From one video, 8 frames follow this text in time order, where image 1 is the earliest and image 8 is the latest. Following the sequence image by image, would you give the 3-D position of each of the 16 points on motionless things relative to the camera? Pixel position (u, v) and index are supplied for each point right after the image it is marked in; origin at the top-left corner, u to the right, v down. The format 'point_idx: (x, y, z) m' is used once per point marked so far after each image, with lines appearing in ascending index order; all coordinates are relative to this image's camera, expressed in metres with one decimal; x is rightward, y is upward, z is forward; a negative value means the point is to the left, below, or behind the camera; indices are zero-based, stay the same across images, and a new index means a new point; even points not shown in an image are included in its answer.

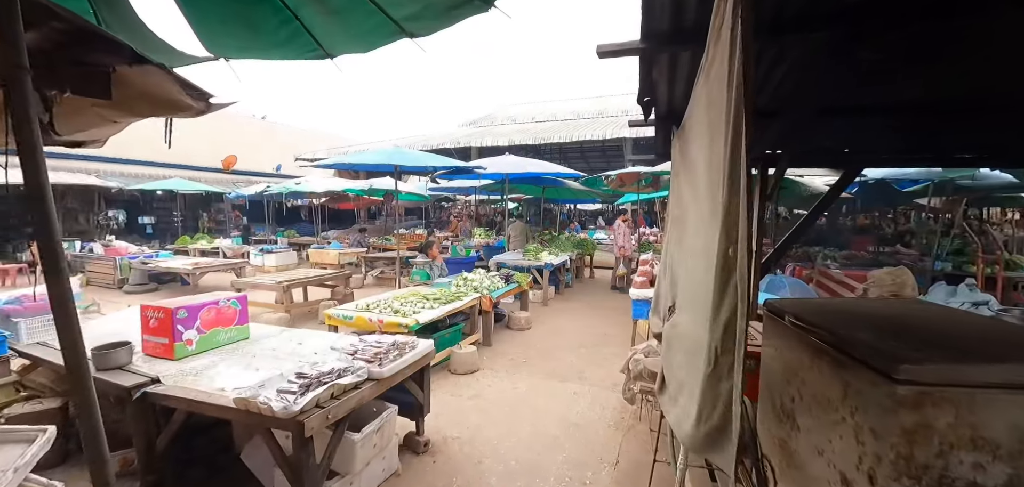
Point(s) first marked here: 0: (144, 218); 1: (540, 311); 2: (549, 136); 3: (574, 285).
0: (-14.6, +1.0, +16.6) m
1: (+0.6, -1.4, +8.5) m
2: (+1.7, +4.8, +18.9) m
3: (+1.7, -1.1, +11.7) m
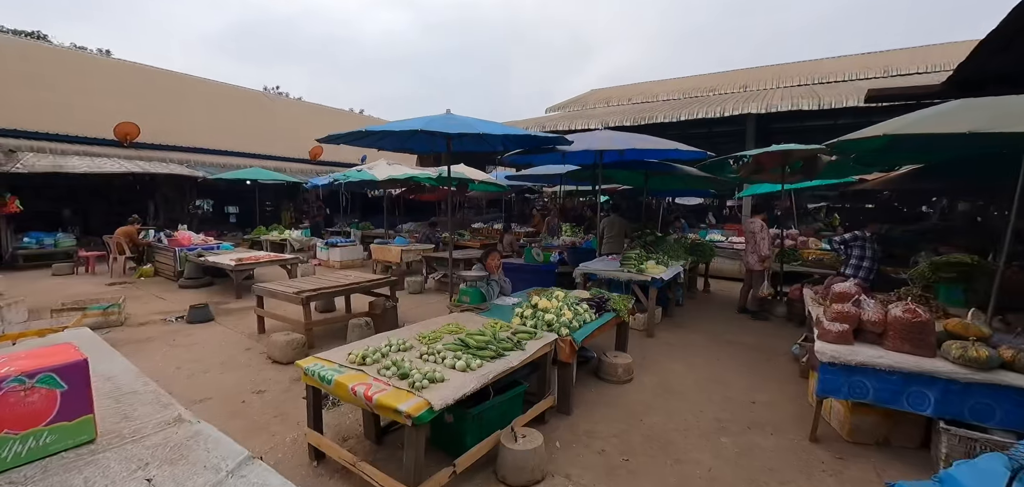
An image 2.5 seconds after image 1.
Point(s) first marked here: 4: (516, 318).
0: (-11.3, +1.5, +16.9) m
1: (+1.9, -1.5, +5.9) m
2: (+5.2, +4.8, +15.9) m
3: (+3.6, -1.2, +8.9) m
4: (0.0, -0.7, +4.1) m
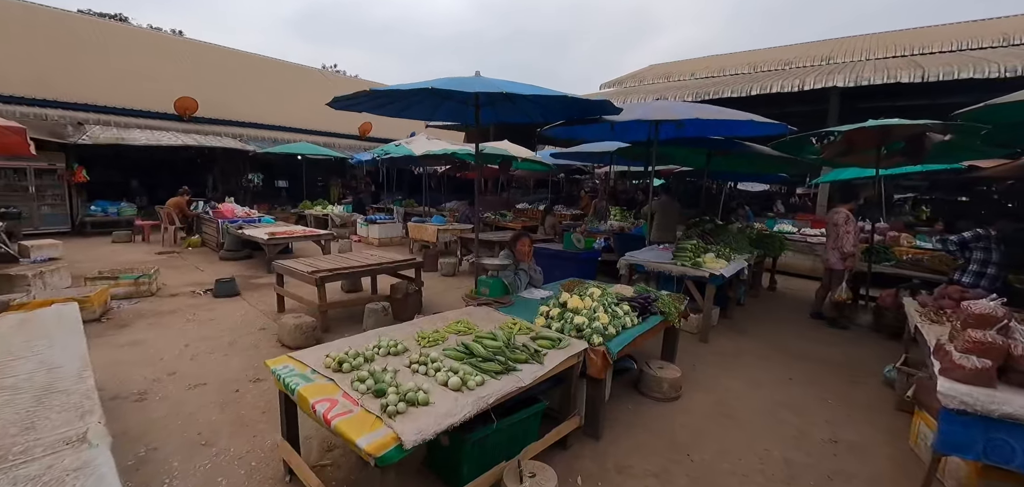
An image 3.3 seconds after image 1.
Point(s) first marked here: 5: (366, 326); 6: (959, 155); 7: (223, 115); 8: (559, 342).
0: (-9.4, +2.6, +17.3) m
1: (+2.2, -1.3, +5.1) m
2: (+6.9, +5.2, +14.2) m
3: (+4.3, -1.1, +7.8) m
4: (+0.2, -0.6, +3.5) m
5: (-1.9, -1.0, +5.3) m
6: (+8.2, +1.6, +7.7) m
7: (-10.9, +4.9, +15.9) m
8: (+0.3, -0.7, +3.0) m
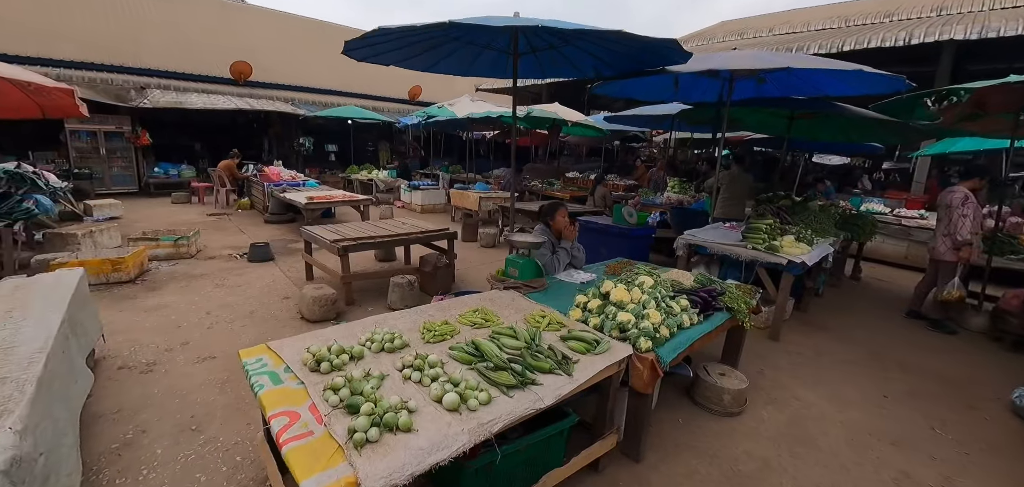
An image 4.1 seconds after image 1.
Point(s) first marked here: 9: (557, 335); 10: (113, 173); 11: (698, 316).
0: (-7.5, +4.0, +17.4) m
1: (+2.6, -1.2, +4.3) m
2: (+8.5, +5.8, +12.3) m
3: (+5.0, -0.8, +6.7) m
4: (+0.4, -0.5, +2.9) m
5: (-1.4, -0.7, +5.0) m
6: (+8.9, +1.8, +6.0) m
7: (-9.0, +6.3, +16.1) m
8: (+0.5, -0.6, +2.4) m
9: (+0.3, -0.6, +2.6) m
10: (-11.0, +1.9, +11.6) m
11: (+1.3, -0.5, +3.0) m
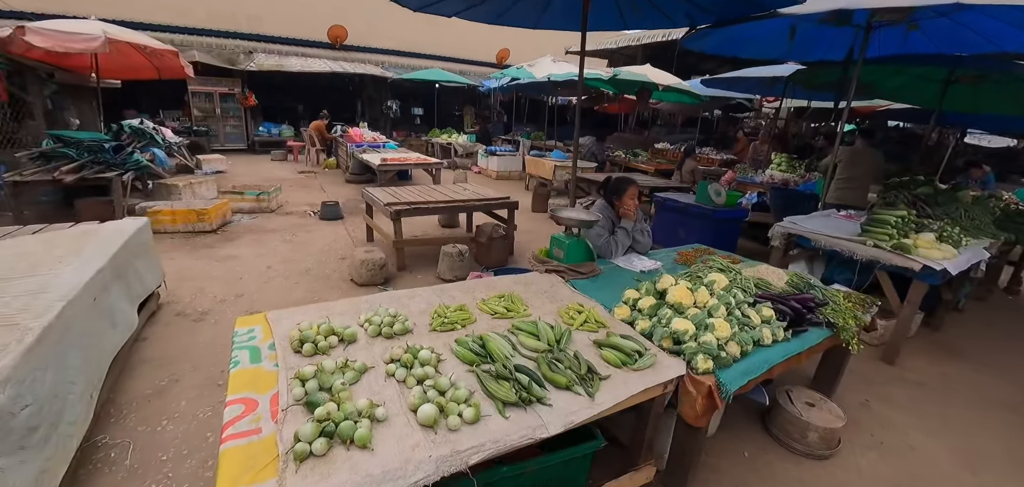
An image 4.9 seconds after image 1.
0: (-4.0, +5.6, +17.8) m
1: (+2.9, -1.1, +3.4) m
2: (+10.7, +5.9, +9.6) m
3: (+5.8, -0.8, +5.3) m
4: (+0.6, -0.4, +2.4) m
5: (-0.8, -0.3, +4.8) m
6: (+9.7, +1.4, +3.6) m
7: (-5.6, +7.9, +16.6) m
8: (+0.6, -0.5, +1.9) m
9: (+0.4, -0.5, +2.1) m
10: (-8.7, +3.5, +12.9) m
11: (+1.5, -0.5, +2.3) m
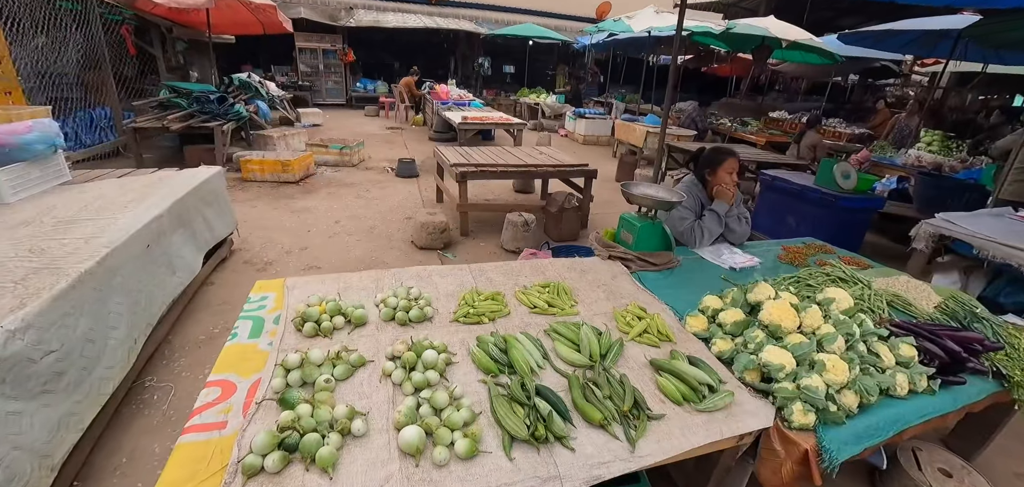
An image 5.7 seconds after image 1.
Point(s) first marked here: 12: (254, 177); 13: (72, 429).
0: (-0.2, +7.2, +17.3) m
1: (+3.2, -1.2, +2.5) m
2: (+12.6, +5.5, +6.5) m
3: (+6.4, -1.0, +3.7) m
4: (+0.8, -0.3, +1.9) m
5: (-0.1, 0.0, +4.5) m
6: (+10.0, +0.7, +1.2) m
7: (-1.8, +9.5, +16.2) m
8: (+0.7, -0.5, +1.5) m
9: (+0.5, -0.4, +1.7) m
10: (-5.9, +5.1, +13.6) m
11: (+1.7, -0.5, +1.7) m
12: (-3.4, +0.9, +5.6) m
13: (-1.7, -0.7, +1.6) m
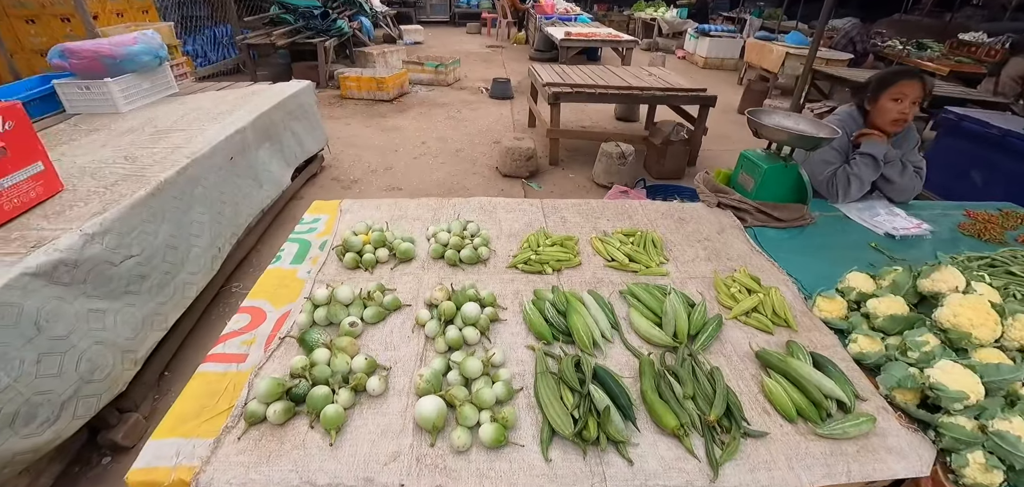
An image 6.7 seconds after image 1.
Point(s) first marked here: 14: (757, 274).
0: (+4.1, +9.6, +15.1) m
1: (+3.5, -1.2, +1.6) m
2: (+14.0, +5.0, +2.3) m
3: (+6.9, -1.1, +2.1) m
4: (+1.0, -0.2, +1.4) m
5: (+0.8, +0.7, +4.1) m
6: (+9.9, -0.2, -1.4) m
7: (+2.4, +11.9, +14.1) m
8: (+0.8, -0.4, +1.0) m
9: (+0.7, -0.3, +1.3) m
10: (-2.5, +7.6, +13.2) m
11: (+1.8, -0.5, +1.0) m
12: (-2.1, +2.0, +5.6) m
13: (-1.5, -0.3, +1.7) m
14: (+0.9, -0.1, +1.6) m
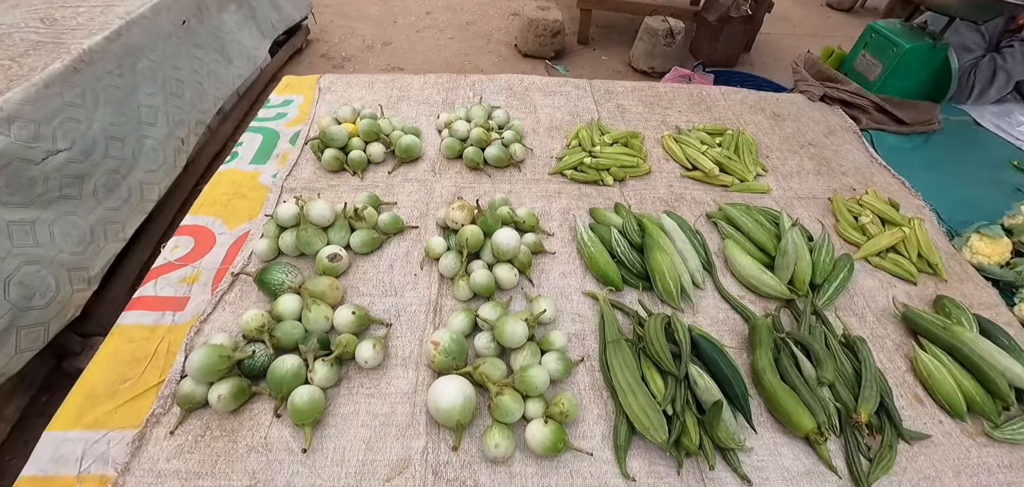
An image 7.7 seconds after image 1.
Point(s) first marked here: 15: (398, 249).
0: (+4.7, +12.7, +11.9) m
1: (+3.6, -1.0, +1.4) m
2: (+14.2, +5.0, +0.4) m
3: (+7.0, -0.8, +1.8) m
4: (+1.1, 0.0, +1.0) m
5: (+1.0, +1.5, +3.4) m
6: (+10.0, -0.8, -1.9) m
7: (+3.0, +14.8, +10.4) m
8: (+0.9, -0.3, +0.7) m
9: (+0.8, -0.1, +0.9) m
10: (-2.0, +10.5, +10.7) m
11: (+1.9, -0.4, +0.7) m
12: (-1.9, +3.2, +4.7) m
13: (-1.4, 0.0, +1.4) m
14: (+1.0, +0.2, +1.2) m
15: (-0.2, 0.0, +0.9) m
